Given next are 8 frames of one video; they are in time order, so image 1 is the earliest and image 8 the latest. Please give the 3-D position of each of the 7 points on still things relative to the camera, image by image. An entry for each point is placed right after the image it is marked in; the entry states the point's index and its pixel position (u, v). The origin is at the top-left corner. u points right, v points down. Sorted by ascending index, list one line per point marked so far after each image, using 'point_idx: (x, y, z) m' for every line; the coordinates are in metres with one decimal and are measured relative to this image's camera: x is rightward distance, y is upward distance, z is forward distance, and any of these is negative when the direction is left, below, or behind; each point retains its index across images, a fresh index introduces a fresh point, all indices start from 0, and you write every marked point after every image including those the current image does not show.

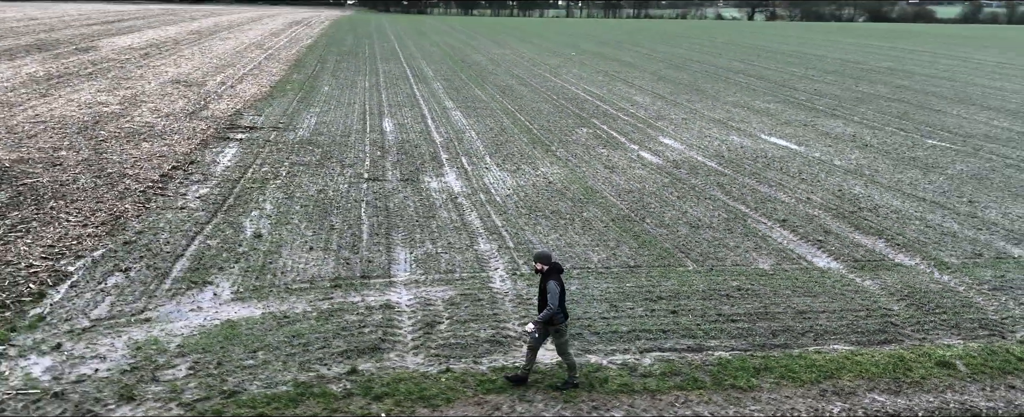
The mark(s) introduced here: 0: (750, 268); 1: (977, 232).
0: (+3.2, -0.8, +9.7) m
1: (+7.4, -0.4, +11.6) m
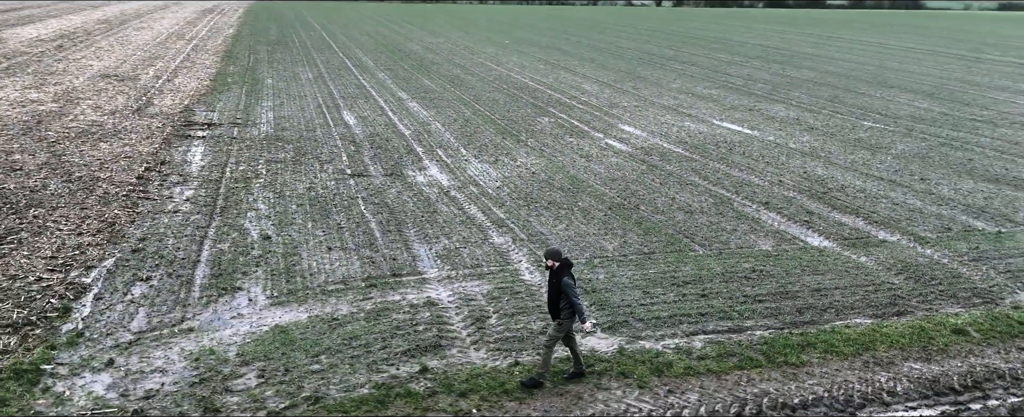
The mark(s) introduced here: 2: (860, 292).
0: (+3.4, -0.6, +10.3) m
1: (+7.3, 0.0, +12.6) m
2: (+4.2, -1.0, +8.9) m
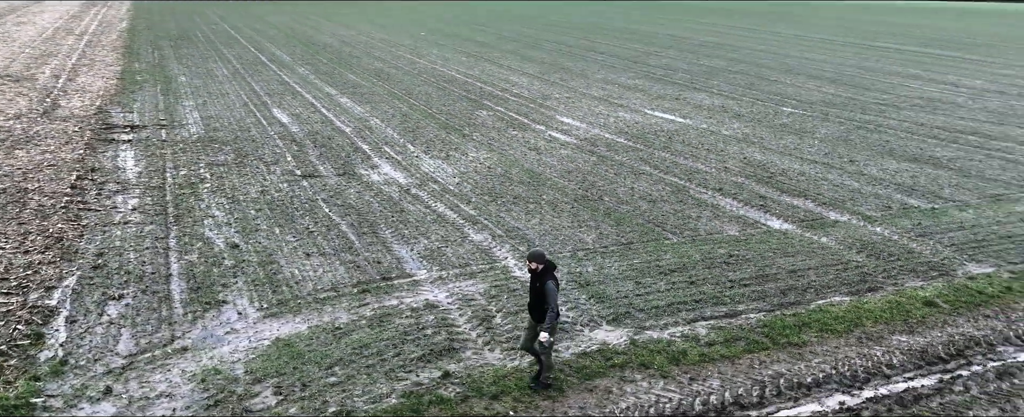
0: (+3.1, -0.4, +10.6) m
1: (+6.6, +0.4, +13.5) m
2: (+4.1, -0.8, +9.4) m
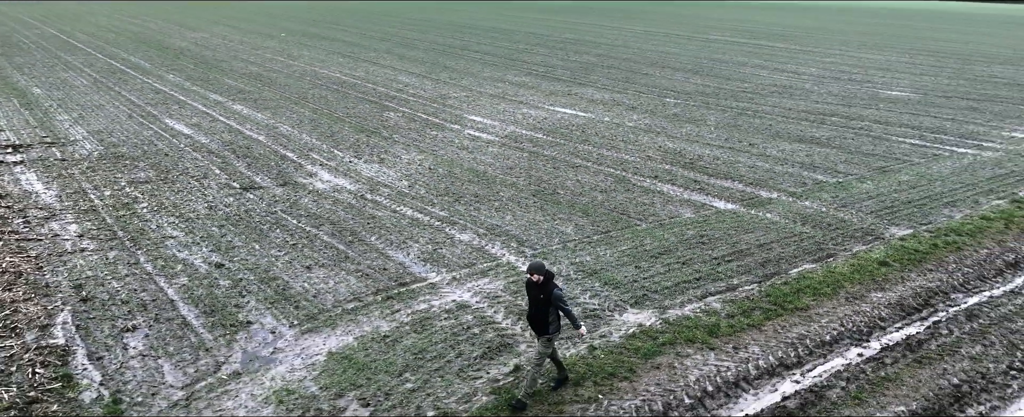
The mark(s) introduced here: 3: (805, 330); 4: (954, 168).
0: (+2.7, -0.1, +11.5) m
1: (+5.5, +0.9, +15.0) m
2: (+4.0, -0.5, +10.5) m
3: (+3.1, -1.3, +7.7) m
4: (+9.1, +0.8, +15.1) m
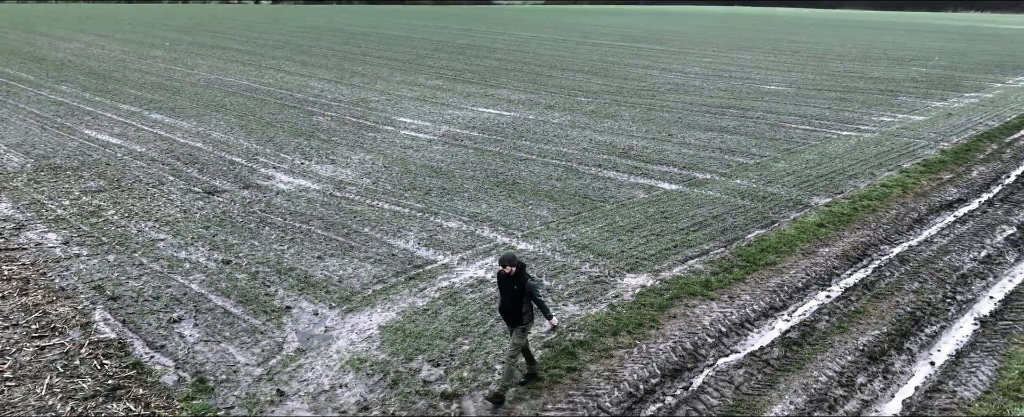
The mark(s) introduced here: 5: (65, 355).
0: (+2.2, +0.2, +12.6) m
1: (+4.3, +1.3, +16.6) m
2: (+3.7, -0.1, +11.9) m
3: (+3.3, -0.9, +9.0) m
4: (+7.8, +1.4, +17.2) m
5: (-4.0, -1.3, +6.5) m
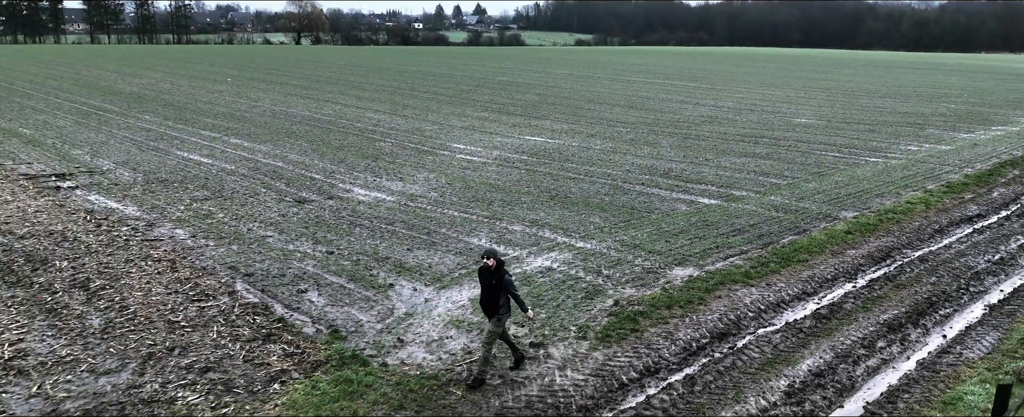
0: (+3.3, 0.0, +14.0) m
1: (+5.5, +0.8, +17.9) m
2: (+4.7, -0.3, +13.1) m
3: (+4.2, -0.9, +10.2) m
4: (+9.1, +0.9, +18.4) m
5: (-3.2, -1.1, +8.0) m
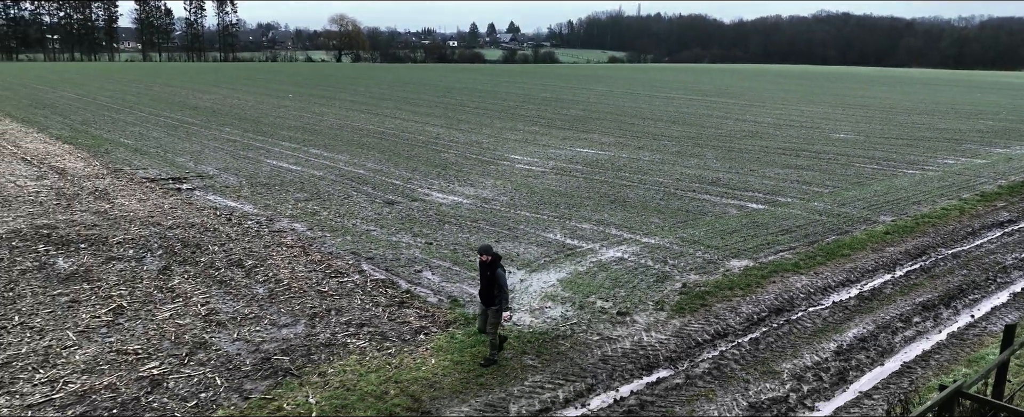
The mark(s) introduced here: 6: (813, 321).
0: (+4.7, -0.1, +15.4) m
1: (+7.1, +0.7, +19.2) m
2: (+6.0, -0.3, +14.5) m
3: (+5.4, -0.9, +11.6) m
4: (+10.6, +0.7, +19.6) m
5: (-2.0, -1.0, +9.7) m
6: (+3.7, -1.4, +9.1) m
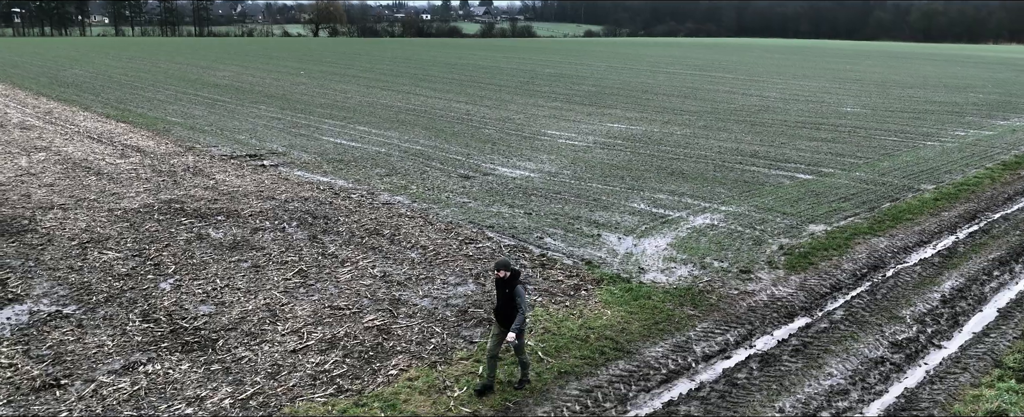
0: (+6.3, +0.6, +16.6) m
1: (+8.5, +1.5, +20.4) m
2: (+7.6, +0.3, +15.7) m
3: (+7.1, -0.3, +12.8) m
4: (+12.1, +1.6, +21.0) m
5: (-0.2, -0.6, +10.7) m
6: (+5.6, -0.9, +10.3) m
